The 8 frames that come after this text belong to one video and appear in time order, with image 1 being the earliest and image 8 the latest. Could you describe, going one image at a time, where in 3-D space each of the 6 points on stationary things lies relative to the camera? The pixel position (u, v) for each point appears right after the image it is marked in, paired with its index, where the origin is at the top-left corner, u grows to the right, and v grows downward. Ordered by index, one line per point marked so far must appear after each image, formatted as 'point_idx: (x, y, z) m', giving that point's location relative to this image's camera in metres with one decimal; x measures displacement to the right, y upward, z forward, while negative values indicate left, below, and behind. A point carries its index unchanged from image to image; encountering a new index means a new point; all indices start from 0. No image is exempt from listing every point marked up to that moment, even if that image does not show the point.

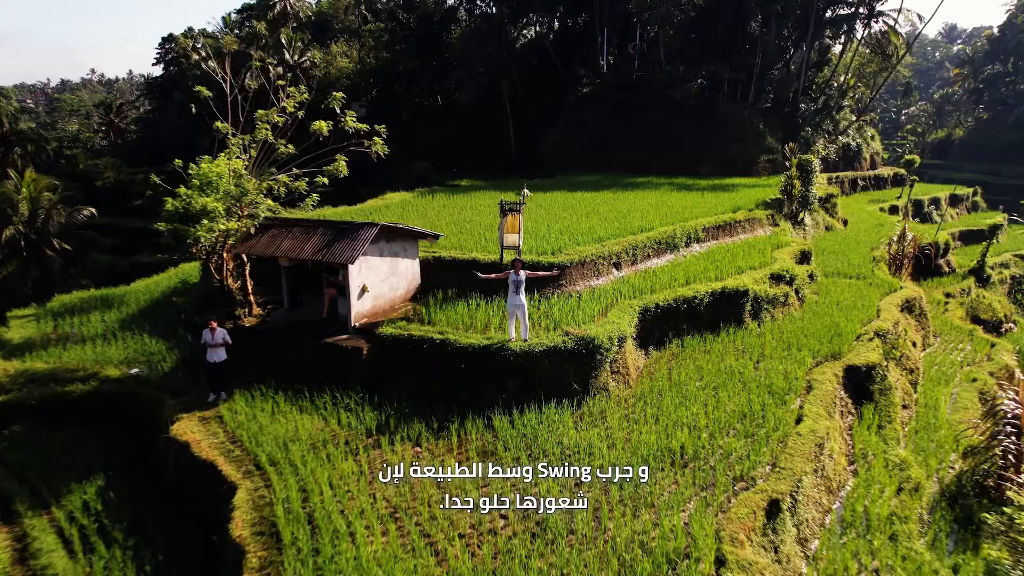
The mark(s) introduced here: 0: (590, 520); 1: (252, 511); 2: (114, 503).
0: (+0.4, -1.2, +3.6) m
1: (-1.4, -1.2, +3.8) m
2: (-2.6, -1.4, +4.6) m
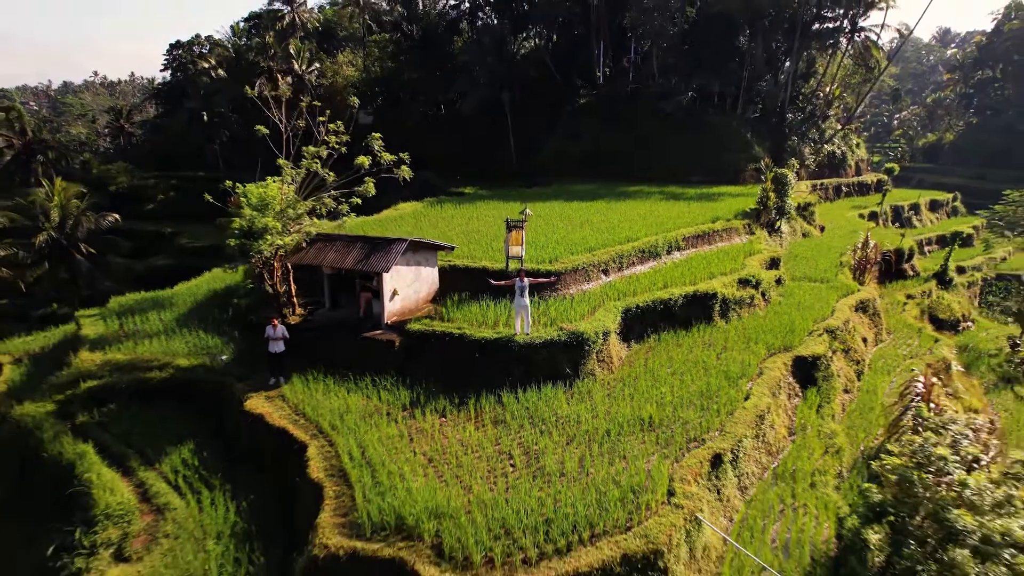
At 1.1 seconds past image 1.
0: (+0.4, -1.3, +4.8) m
1: (-1.4, -1.3, +5.0) m
2: (-2.6, -1.4, +5.8) m
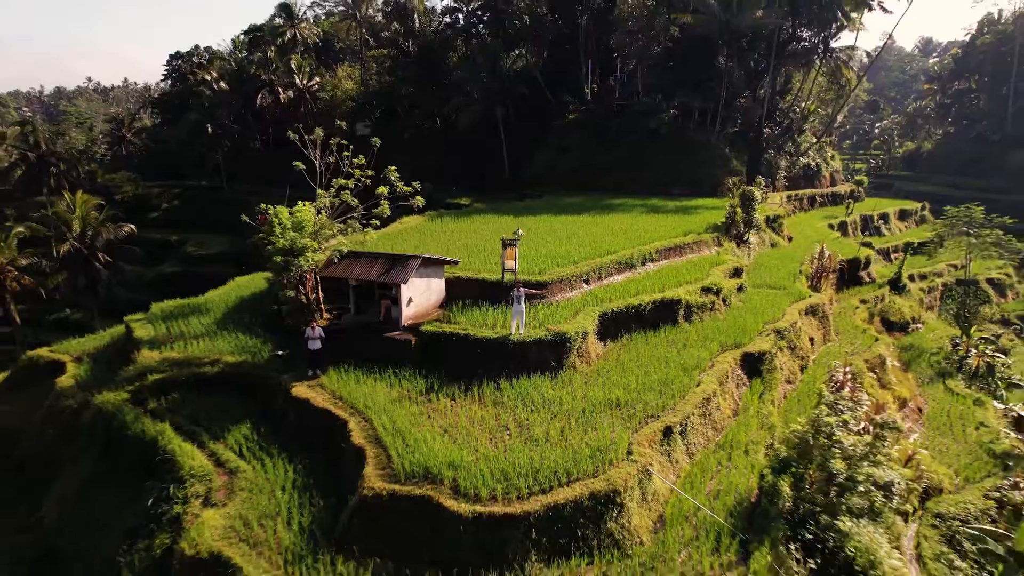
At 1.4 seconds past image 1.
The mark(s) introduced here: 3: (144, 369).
0: (+0.4, -1.3, +6.3) m
1: (-1.4, -1.3, +6.5) m
2: (-2.6, -1.5, +7.2) m
3: (-4.7, -1.0, +8.8) m
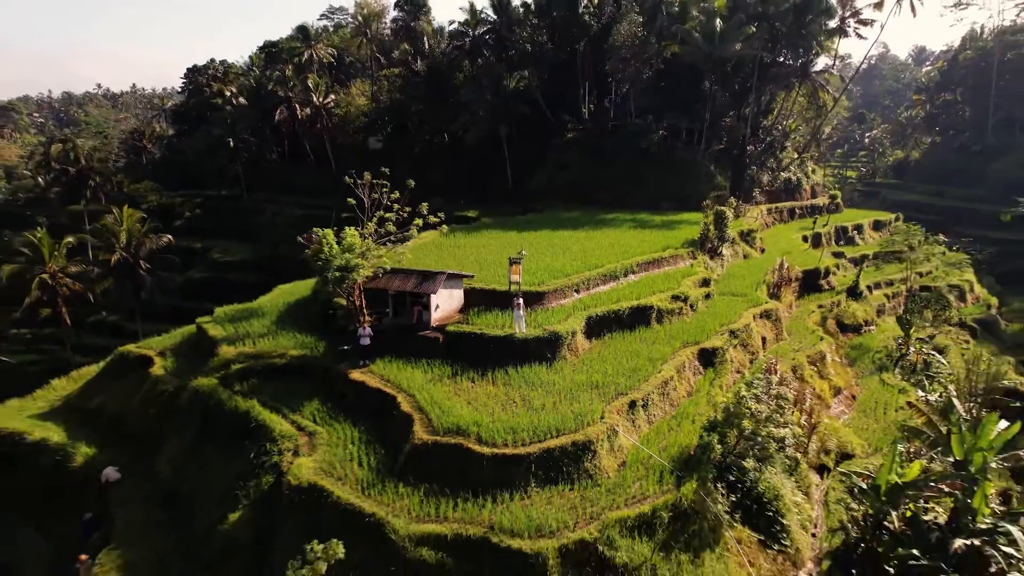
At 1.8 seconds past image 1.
0: (+0.5, -1.5, +8.6) m
1: (-1.4, -1.5, +8.8) m
2: (-2.6, -1.7, +9.6) m
3: (-4.6, -1.2, +11.1) m
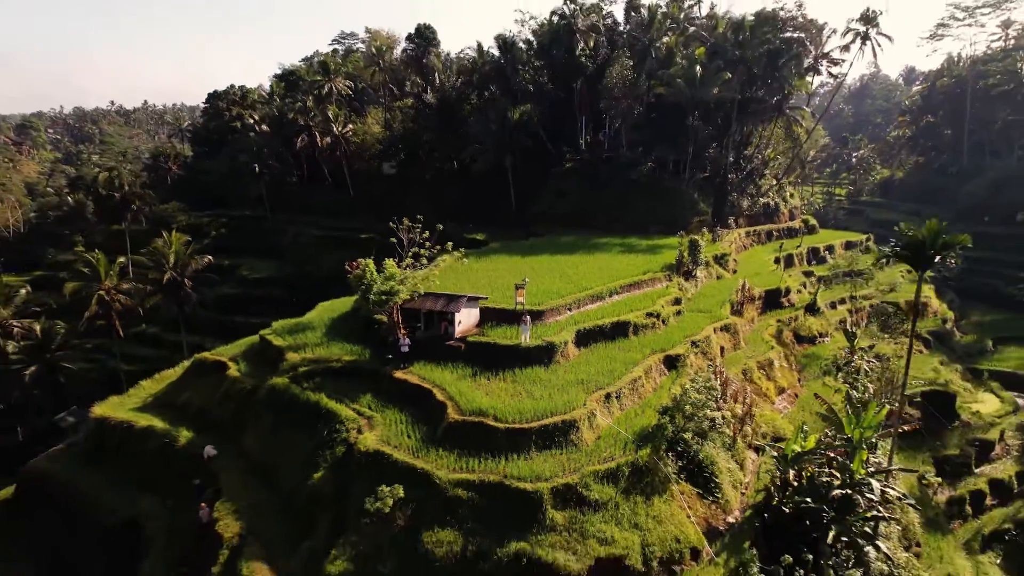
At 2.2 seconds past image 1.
0: (+0.6, -1.8, +11.7) m
1: (-1.2, -1.8, +11.9) m
2: (-2.4, -2.0, +12.6) m
3: (-4.5, -1.6, +14.2) m
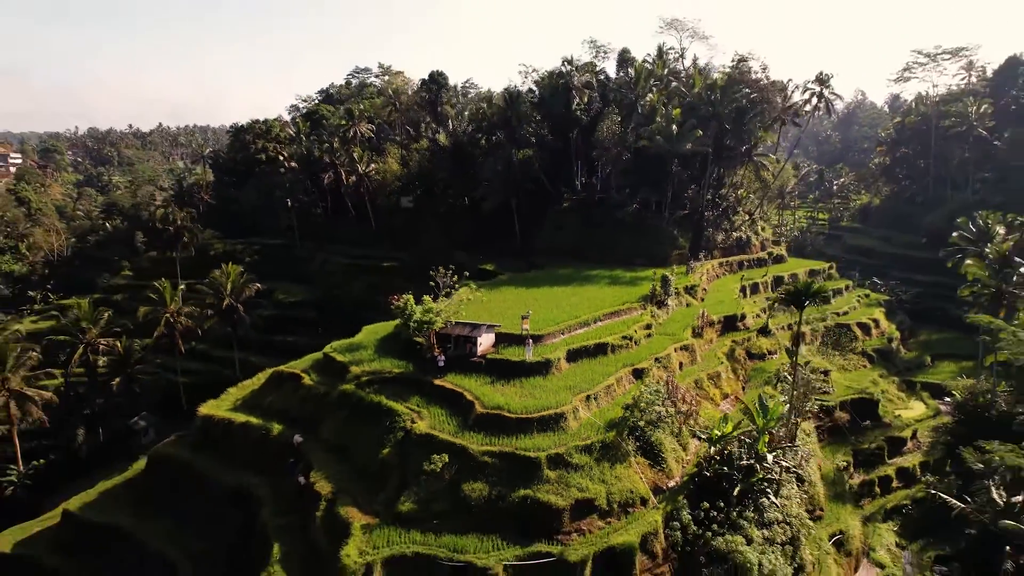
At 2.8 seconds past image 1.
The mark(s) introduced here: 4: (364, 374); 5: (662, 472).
0: (+0.8, -2.6, +16.5) m
1: (-1.1, -2.6, +16.7) m
2: (-2.2, -2.8, +17.5) m
3: (-4.3, -2.4, +19.0) m
4: (-4.1, -2.4, +19.0) m
5: (+3.4, -4.1, +15.5) m
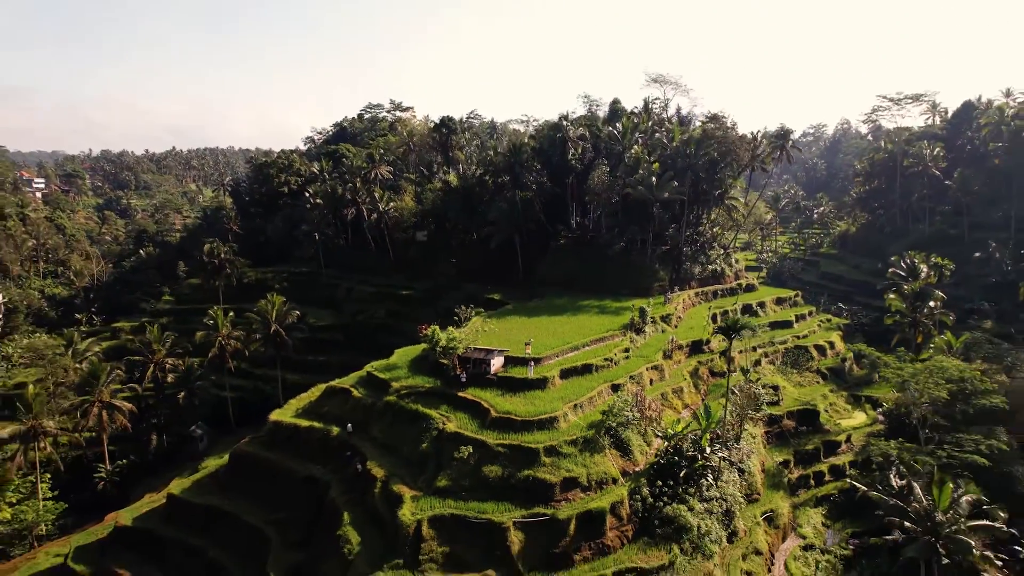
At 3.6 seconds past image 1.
0: (+1.0, -3.7, +21.9) m
1: (-0.9, -3.8, +22.1) m
2: (-2.1, -4.0, +22.9) m
3: (-4.1, -3.6, +24.5) m
4: (-3.9, -3.6, +24.4) m
5: (+3.6, -5.2, +20.9) m
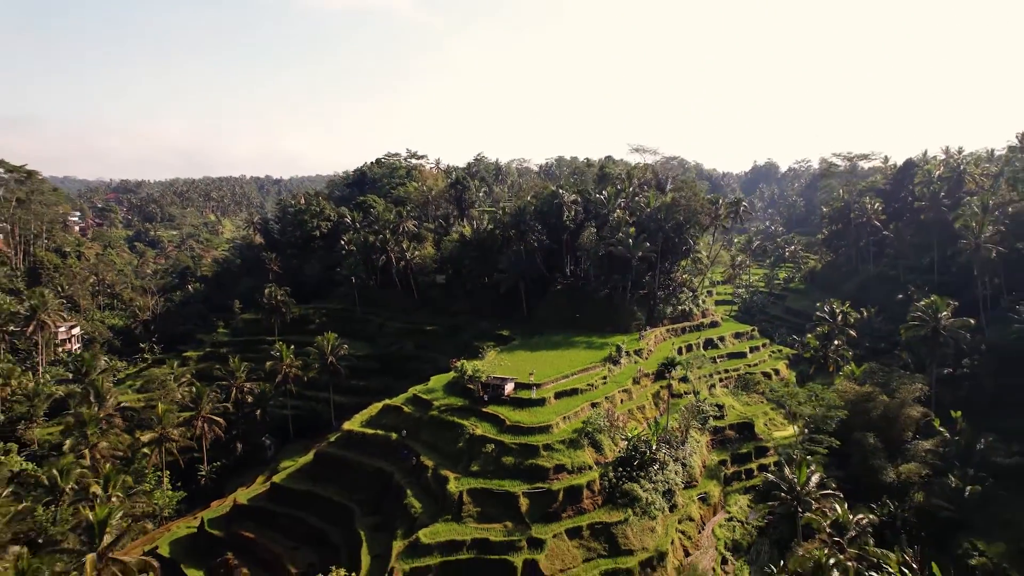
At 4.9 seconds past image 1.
0: (+1.3, -5.9, +31.5) m
1: (-0.5, -5.9, +31.7) m
2: (-1.7, -6.2, +32.5) m
3: (-3.7, -5.8, +34.1) m
4: (-3.5, -5.8, +34.0) m
5: (+3.9, -7.4, +30.4) m
